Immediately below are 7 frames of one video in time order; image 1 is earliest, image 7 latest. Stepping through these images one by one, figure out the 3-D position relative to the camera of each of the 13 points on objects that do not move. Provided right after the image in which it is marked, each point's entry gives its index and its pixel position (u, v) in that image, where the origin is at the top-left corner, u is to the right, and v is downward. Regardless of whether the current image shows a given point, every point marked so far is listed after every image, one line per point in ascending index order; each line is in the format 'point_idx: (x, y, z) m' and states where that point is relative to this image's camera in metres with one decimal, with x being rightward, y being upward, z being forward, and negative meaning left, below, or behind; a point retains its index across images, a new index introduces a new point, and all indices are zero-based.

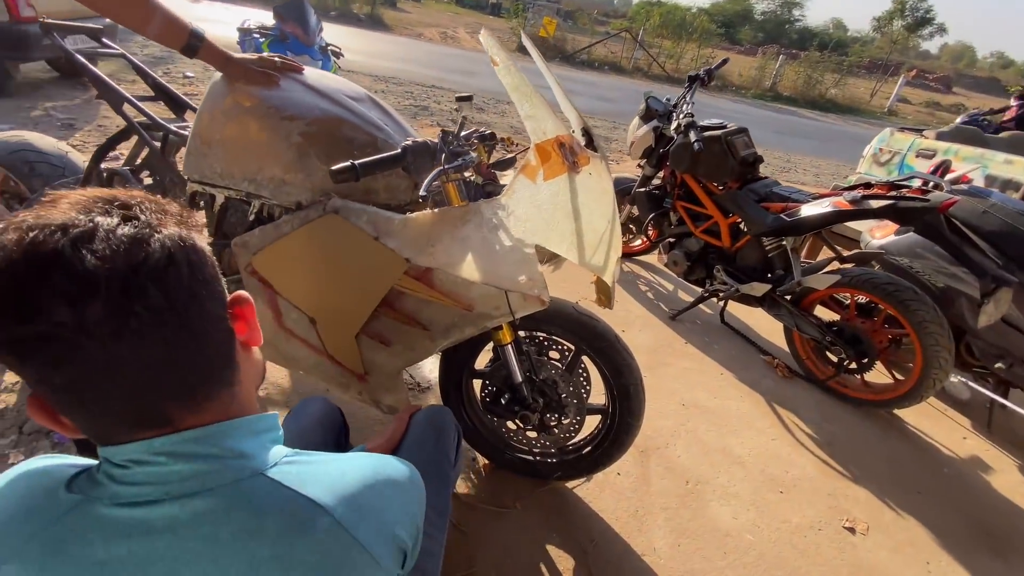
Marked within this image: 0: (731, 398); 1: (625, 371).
0: (+1.1, -0.5, +2.9) m
1: (+0.4, -0.2, +1.8) m
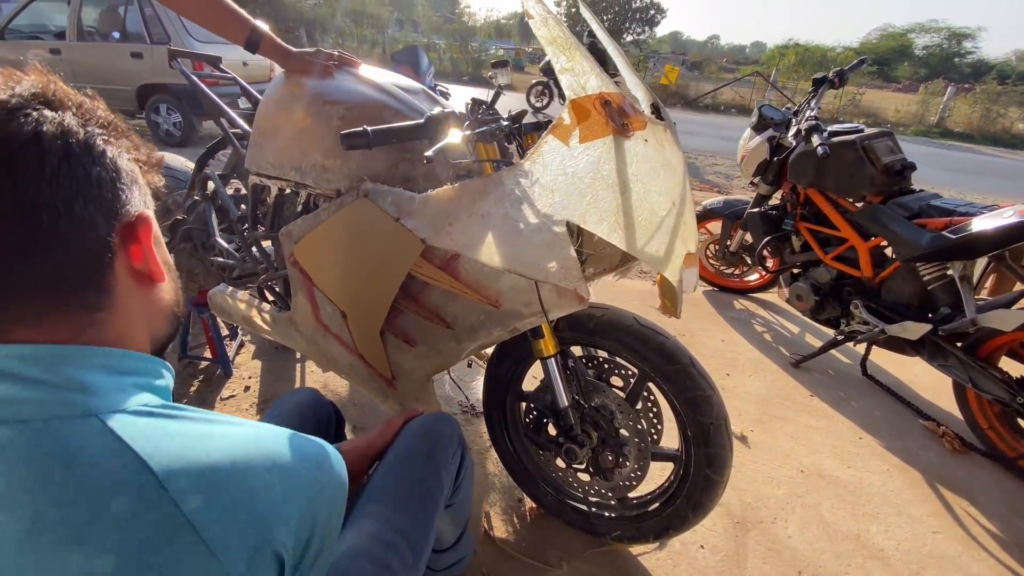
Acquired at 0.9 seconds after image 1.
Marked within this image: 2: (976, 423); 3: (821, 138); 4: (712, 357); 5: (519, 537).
0: (+1.4, -0.7, +2.2) m
1: (+0.5, -0.3, +1.4) m
2: (+1.9, -0.6, +2.3) m
3: (+1.3, +0.6, +2.4) m
4: (+1.0, -0.3, +2.8) m
5: (0.0, -0.8, +1.7) m
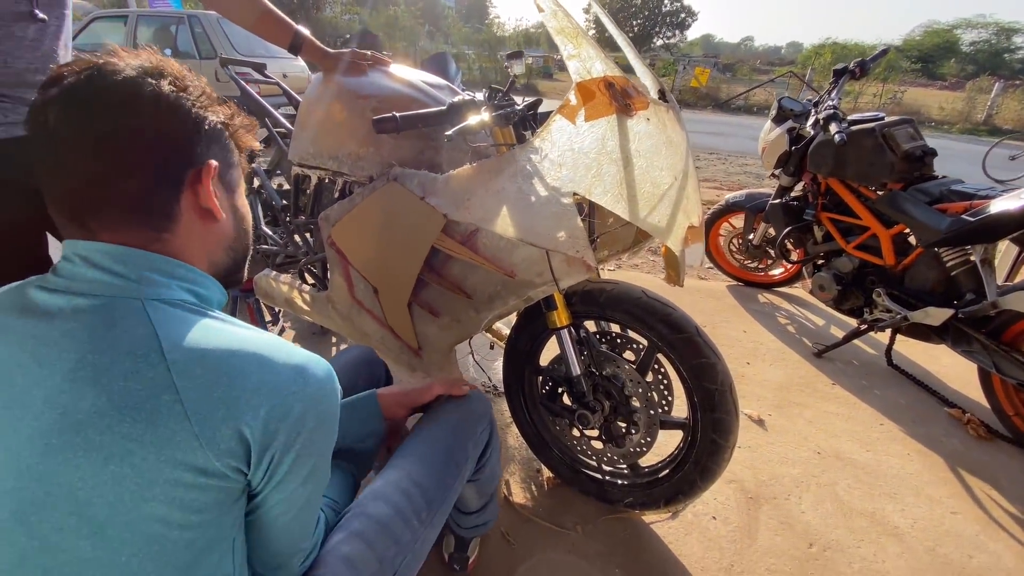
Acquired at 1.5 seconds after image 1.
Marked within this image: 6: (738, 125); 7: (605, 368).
0: (+1.5, -0.6, +2.2) m
1: (+0.5, -0.2, +1.5) m
2: (+2.0, -0.5, +2.3) m
3: (+1.4, +0.7, +2.5) m
4: (+1.1, -0.3, +2.9) m
5: (+0.1, -0.7, +1.8) m
6: (+4.8, +3.5, +12.1) m
7: (+0.3, -0.2, +1.6) m
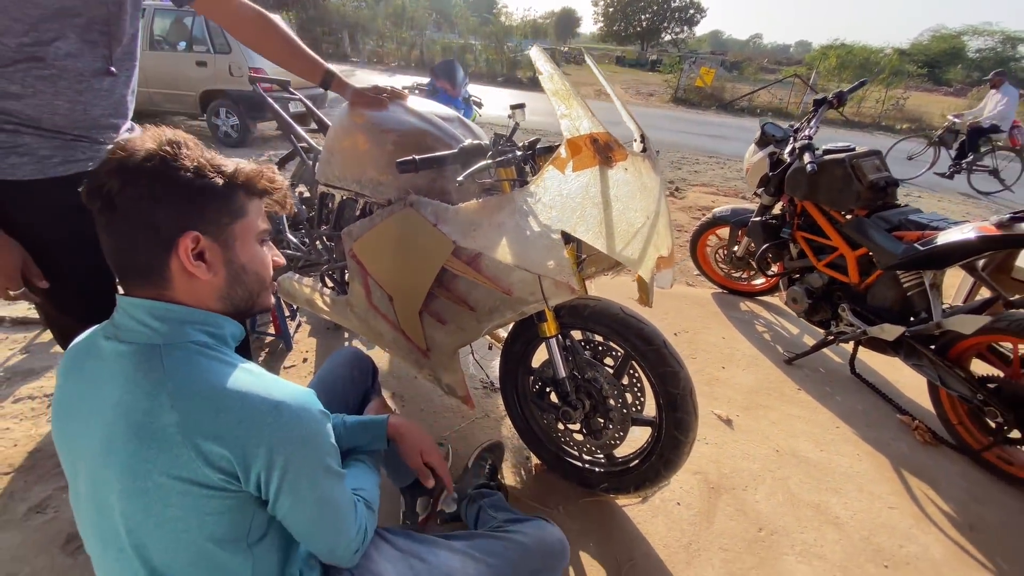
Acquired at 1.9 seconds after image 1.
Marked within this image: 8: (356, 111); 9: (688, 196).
0: (+1.4, -0.7, +2.5) m
1: (+0.5, -0.3, +1.7) m
2: (+2.0, -0.6, +2.5) m
3: (+1.4, +0.6, +2.7) m
4: (+1.1, -0.3, +3.1) m
5: (0.0, -0.7, +2.1) m
6: (+4.9, +3.5, +12.3) m
7: (+0.2, -0.3, +1.9) m
8: (-0.5, +0.6, +2.0) m
9: (+2.0, +1.1, +6.5) m
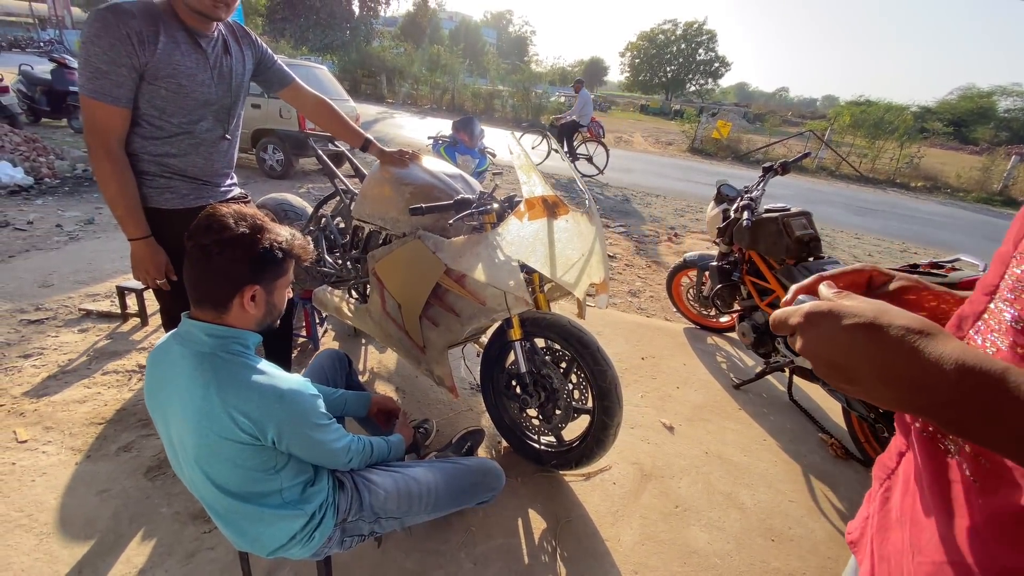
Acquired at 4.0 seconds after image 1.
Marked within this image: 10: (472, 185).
0: (+1.3, -0.9, +3.0) m
1: (+0.4, -0.4, +2.3) m
2: (+1.9, -0.8, +3.1) m
3: (+1.4, +0.4, +3.3) m
4: (+1.0, -0.6, +3.7) m
5: (-0.1, -0.8, +2.7) m
6: (+5.4, +2.5, +12.9) m
7: (+0.1, -0.4, +2.4) m
8: (-0.6, +0.6, +2.7) m
9: (+2.1, +0.6, +7.1) m
10: (-0.2, +0.5, +2.7) m
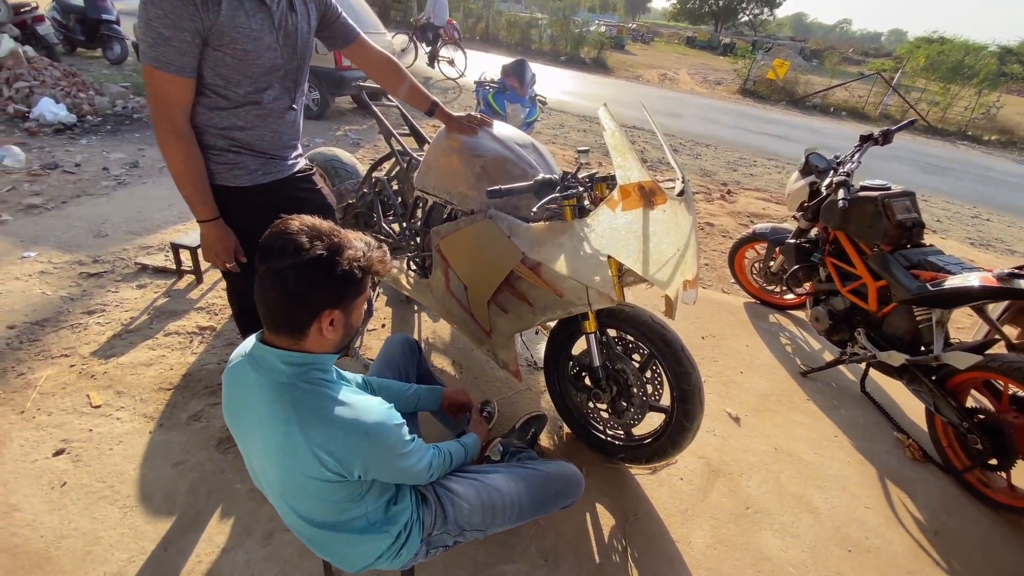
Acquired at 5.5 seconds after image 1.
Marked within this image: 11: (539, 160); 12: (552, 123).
0: (+1.6, -0.8, +2.8) m
1: (+0.7, -0.3, +2.1) m
2: (+2.2, -0.8, +2.9) m
3: (+1.8, +0.5, +3.0) m
4: (+1.4, -0.4, +3.5) m
5: (+0.2, -0.7, +2.6) m
6: (+6.4, +3.4, +12.1) m
7: (+0.4, -0.3, +2.3) m
8: (-0.3, +0.7, +2.5) m
9: (+2.7, +1.0, +6.7) m
10: (+0.2, +0.5, +2.5) m
11: (+0.1, +0.5, +2.4) m
12: (+0.6, +2.2, +7.7) m
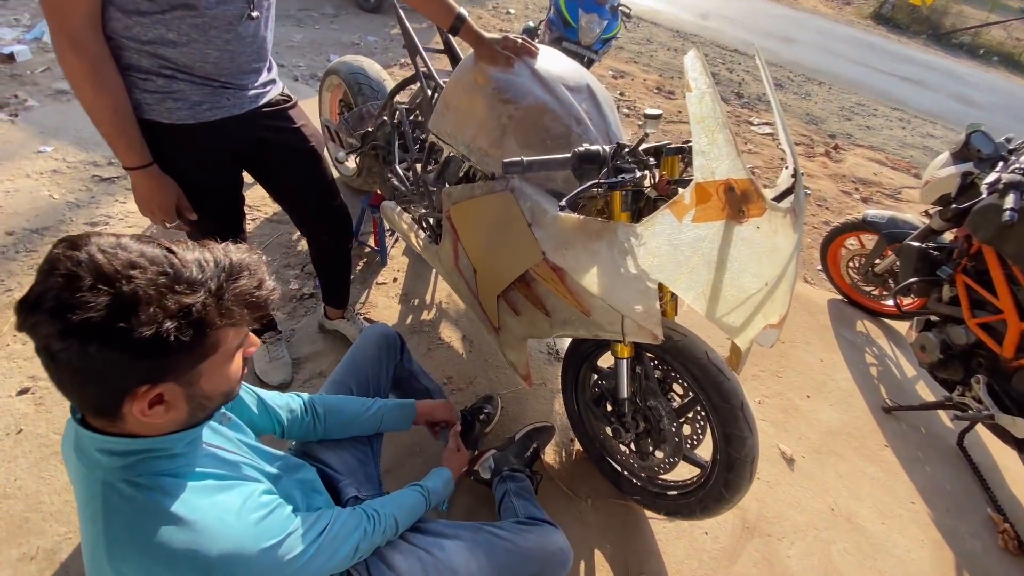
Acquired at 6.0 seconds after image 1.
0: (+1.6, -1.0, +2.3) m
1: (+0.6, -0.4, +1.6) m
2: (+2.1, -1.0, +2.3) m
3: (+2.0, +0.3, +2.2) m
4: (+1.5, -0.4, +2.9) m
5: (+0.2, -0.7, +2.2) m
6: (+7.9, +3.9, +10.2) m
7: (+0.4, -0.4, +1.8) m
8: (-0.1, +0.7, +1.8) m
9: (+3.4, +1.3, +5.7) m
10: (+0.3, +0.5, +1.8) m
11: (+0.3, +0.6, +1.8) m
12: (+1.6, +2.9, +6.6) m
